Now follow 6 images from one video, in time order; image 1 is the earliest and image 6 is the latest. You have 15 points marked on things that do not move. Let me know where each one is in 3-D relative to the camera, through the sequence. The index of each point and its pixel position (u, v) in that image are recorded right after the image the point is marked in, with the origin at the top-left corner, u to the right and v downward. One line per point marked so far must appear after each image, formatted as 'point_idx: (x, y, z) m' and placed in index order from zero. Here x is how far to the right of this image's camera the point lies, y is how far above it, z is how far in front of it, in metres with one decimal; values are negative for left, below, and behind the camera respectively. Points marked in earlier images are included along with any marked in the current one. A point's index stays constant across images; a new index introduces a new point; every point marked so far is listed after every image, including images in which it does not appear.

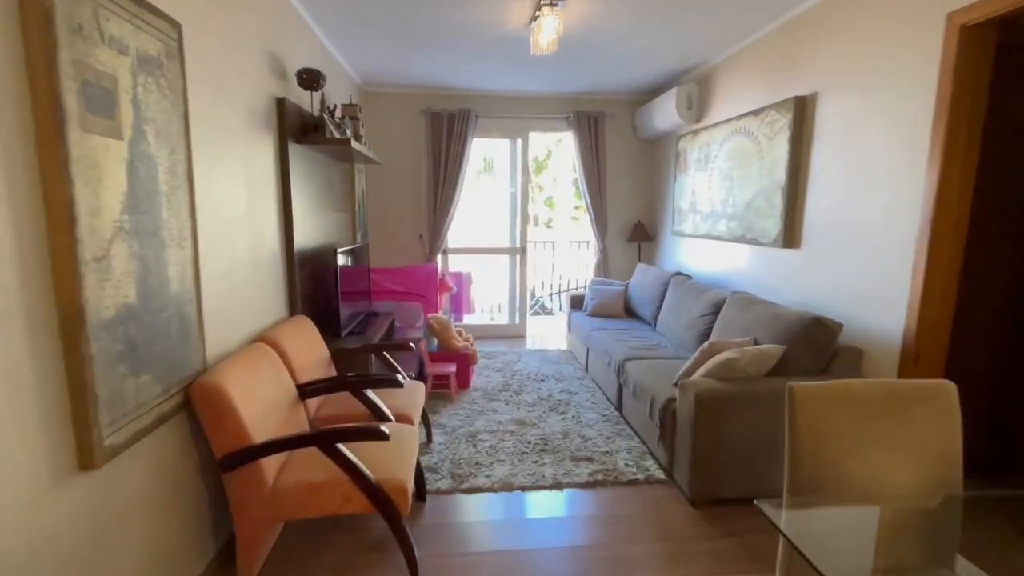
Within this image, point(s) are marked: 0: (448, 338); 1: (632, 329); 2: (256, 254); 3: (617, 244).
0: (-0.5, -0.4, +3.9) m
1: (+1.0, -0.4, +4.1) m
2: (-1.3, +0.2, +2.4) m
3: (+1.2, +0.5, +5.5) m
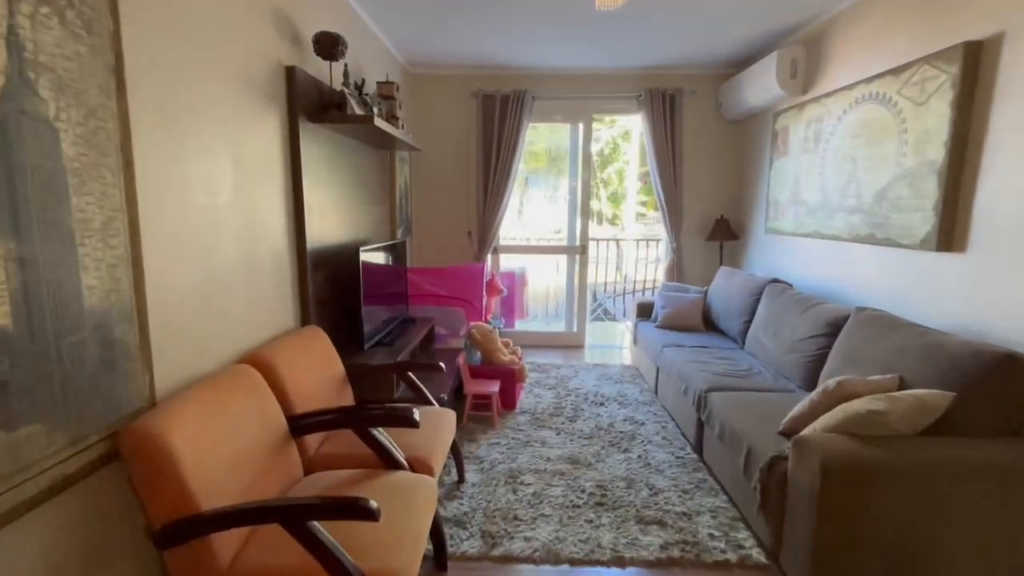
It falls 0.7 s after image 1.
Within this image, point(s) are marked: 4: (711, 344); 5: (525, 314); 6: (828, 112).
0: (-0.1, -0.4, +3.4) m
1: (+1.4, -0.4, +3.4) m
2: (-1.1, +0.1, +2.0) m
3: (+1.8, +0.4, +4.7) m
4: (+1.4, -0.4, +3.5) m
5: (+0.2, -0.3, +5.0) m
6: (+2.1, +1.2, +3.2) m
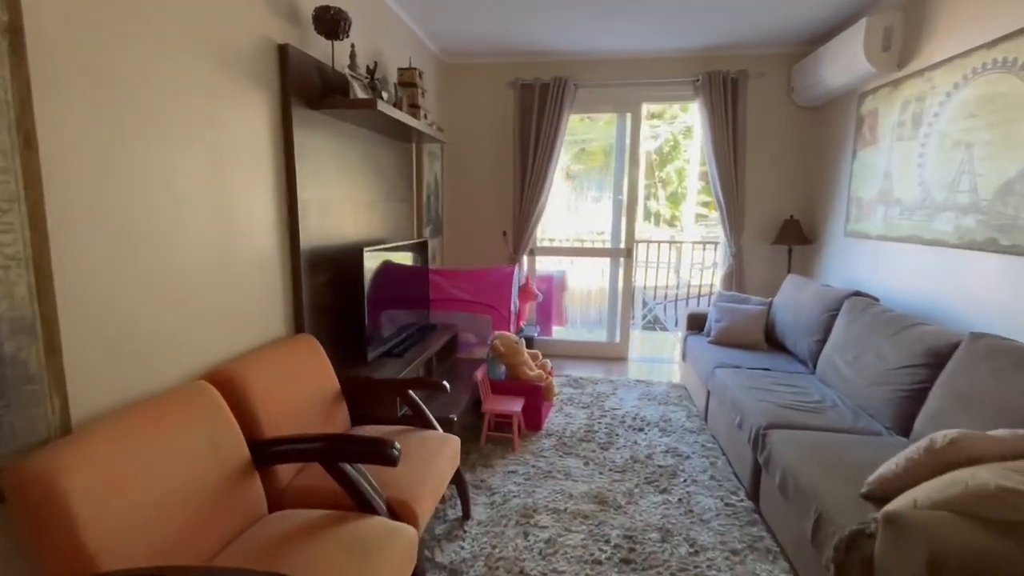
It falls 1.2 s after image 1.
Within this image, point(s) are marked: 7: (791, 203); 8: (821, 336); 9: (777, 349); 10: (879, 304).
0: (0.0, -0.5, +3.0) m
1: (+1.6, -0.5, +2.9) m
2: (-1.1, +0.1, +1.8) m
3: (+2.1, +0.3, +4.1) m
4: (+1.6, -0.5, +3.0) m
5: (+0.5, -0.3, +4.7) m
6: (+2.2, +1.1, +2.6) m
7: (+2.3, +0.7, +4.0) m
8: (+1.9, -0.3, +2.9) m
9: (+1.8, -0.4, +3.3) m
10: (+2.0, -0.1, +2.7) m
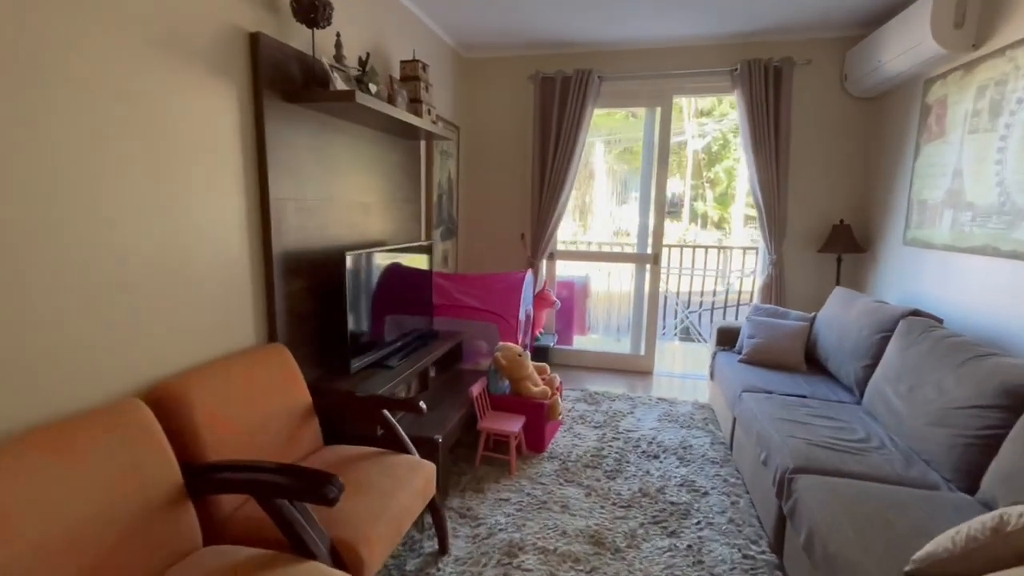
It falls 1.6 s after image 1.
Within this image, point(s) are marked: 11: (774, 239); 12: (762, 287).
0: (0.0, -0.5, +2.8) m
1: (+1.6, -0.6, +2.5) m
2: (-1.1, +0.1, +1.6) m
3: (+2.2, +0.2, +3.7) m
4: (+1.6, -0.6, +2.6) m
5: (+0.7, -0.4, +4.4) m
6: (+2.2, +1.0, +2.1) m
7: (+2.5, +0.6, +3.6) m
8: (+1.9, -0.4, +2.5) m
9: (+1.9, -0.5, +2.9) m
10: (+2.0, -0.2, +2.3) m
11: (+2.0, +0.4, +3.6) m
12: (+2.0, 0.0, +3.8) m
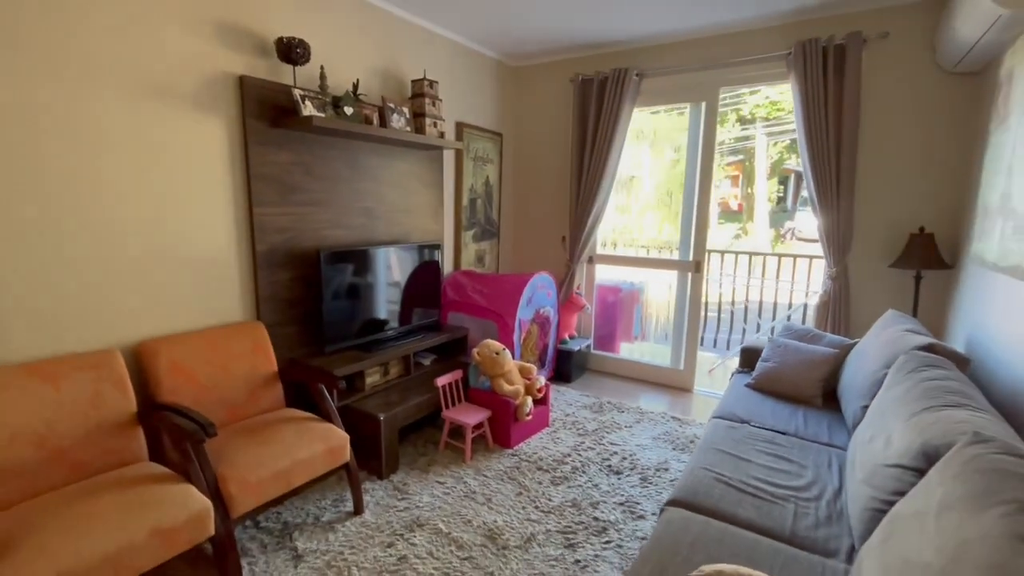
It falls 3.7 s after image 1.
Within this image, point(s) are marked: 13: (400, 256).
0: (-0.1, -0.5, +2.9) m
1: (+1.2, -0.7, +2.1) m
2: (-1.6, +0.2, +2.2) m
3: (+2.3, +0.1, +3.1) m
4: (+1.3, -0.7, +2.2) m
5: (+1.0, -0.4, +4.2) m
6: (+1.8, +0.8, +1.6) m
7: (+2.5, +0.5, +2.9) m
8: (+1.5, -0.5, +2.1) m
9: (+1.7, -0.6, +2.5) m
10: (+1.6, -0.3, +1.8) m
11: (+2.1, +0.3, +3.1) m
12: (+2.0, -0.1, +3.2) m
13: (-0.7, +0.2, +3.1) m
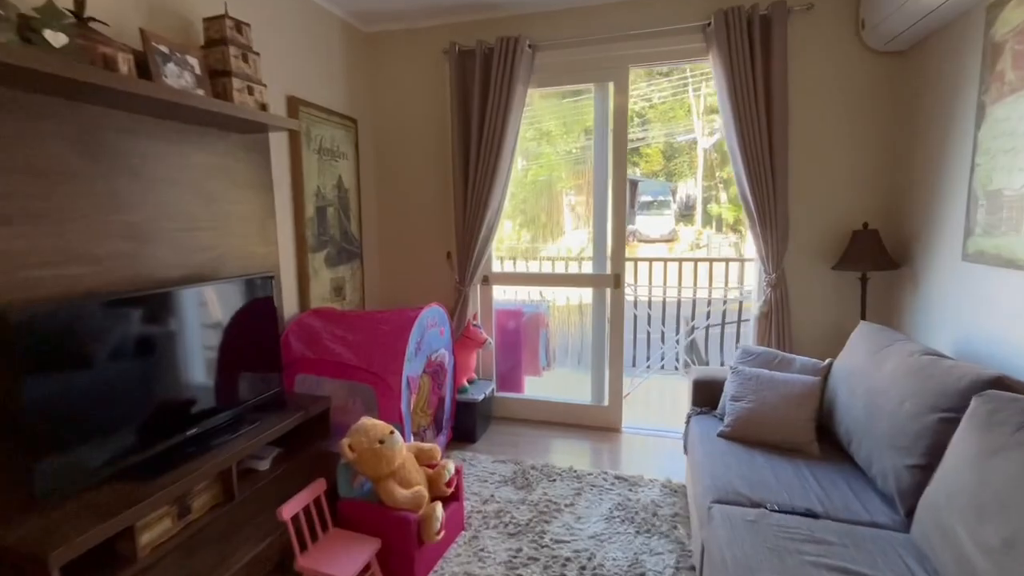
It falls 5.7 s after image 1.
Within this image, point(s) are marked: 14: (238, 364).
0: (-0.5, -0.7, +1.9) m
1: (+1.0, -0.8, +1.5) m
2: (-1.8, -0.1, +0.8) m
3: (+1.7, +0.1, +2.7) m
4: (+1.0, -0.7, +1.6) m
5: (+0.2, -0.6, +3.4) m
6: (+1.6, +0.8, +1.2) m
7: (+1.9, +0.4, +2.6) m
8: (+1.3, -0.5, +1.5) m
9: (+1.3, -0.7, +1.9) m
10: (+1.4, -0.3, +1.3) m
11: (+1.4, +0.2, +2.7) m
12: (+1.4, -0.2, +2.8) m
13: (-1.2, -0.1, +1.8) m
14: (-1.1, -0.3, +2.0) m
